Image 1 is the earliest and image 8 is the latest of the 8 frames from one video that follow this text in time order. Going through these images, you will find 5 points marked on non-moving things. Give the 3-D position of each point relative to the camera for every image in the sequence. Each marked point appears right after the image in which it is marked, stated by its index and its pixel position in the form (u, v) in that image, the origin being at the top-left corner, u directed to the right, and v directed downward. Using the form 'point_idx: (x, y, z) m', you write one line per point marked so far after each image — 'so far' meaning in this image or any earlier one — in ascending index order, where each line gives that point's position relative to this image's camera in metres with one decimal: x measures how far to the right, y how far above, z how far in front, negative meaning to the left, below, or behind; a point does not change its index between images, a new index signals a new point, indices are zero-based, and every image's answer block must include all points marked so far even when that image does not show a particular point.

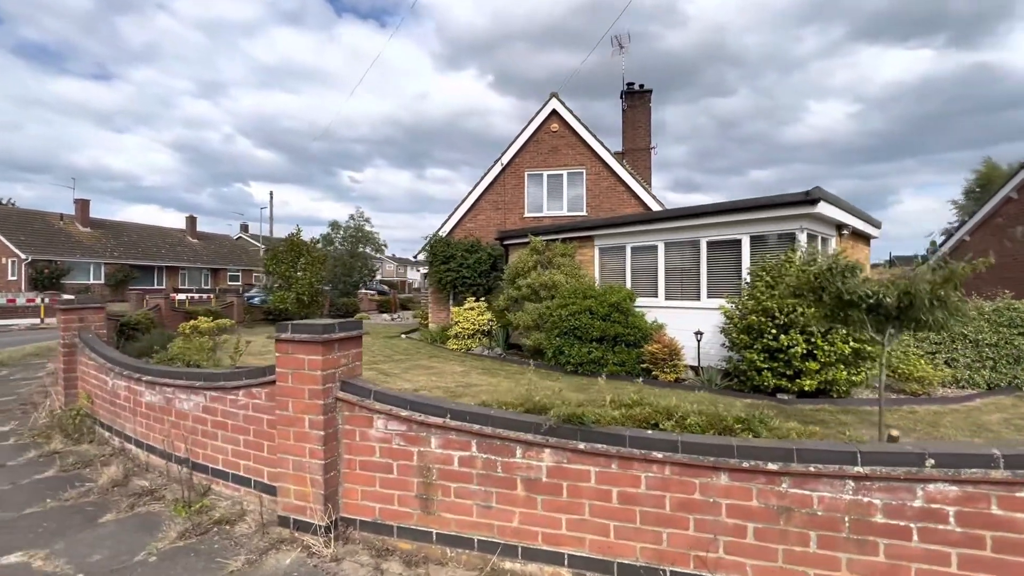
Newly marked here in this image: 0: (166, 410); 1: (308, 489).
0: (-2.6, -0.9, +3.5) m
1: (-1.1, -1.1, +2.6) m
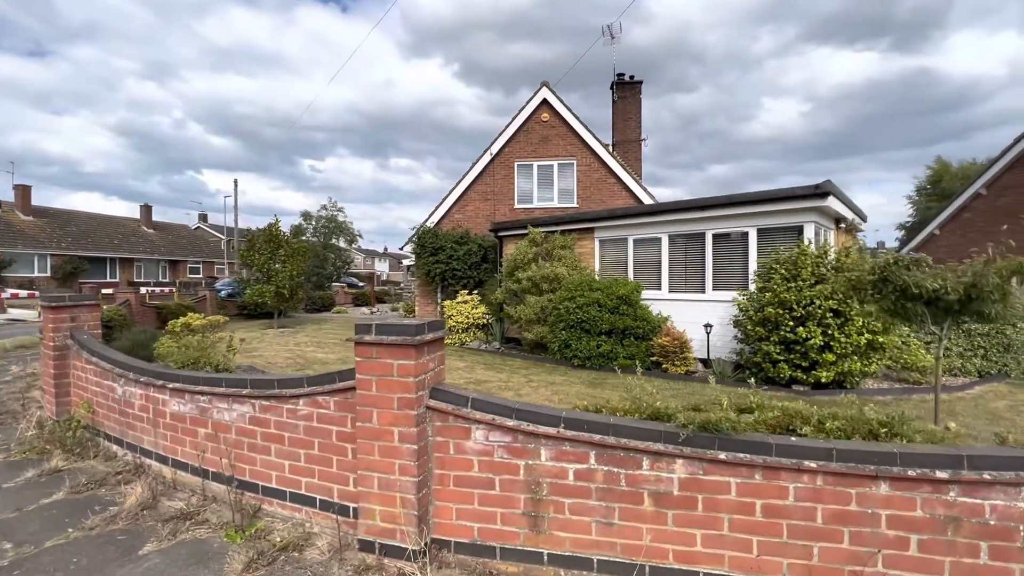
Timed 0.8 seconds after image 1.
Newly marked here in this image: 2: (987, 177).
0: (-2.0, -0.9, +3.1) m
1: (-0.6, -1.1, +2.3) m
2: (+13.0, +3.0, +12.8) m
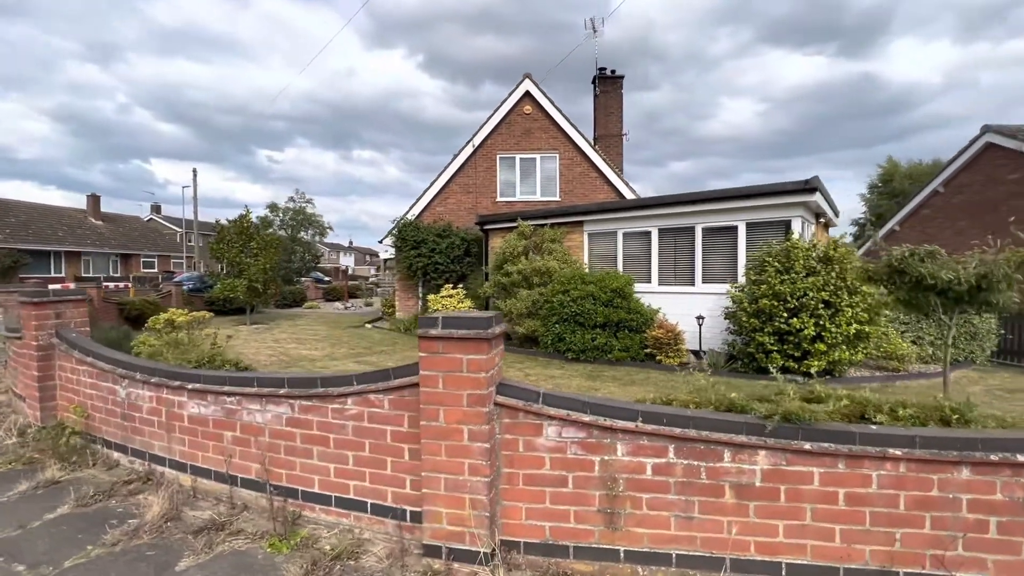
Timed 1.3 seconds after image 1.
0: (-1.7, -0.8, +2.8) m
1: (-0.2, -1.1, +2.2) m
2: (+12.5, +3.2, +13.6) m
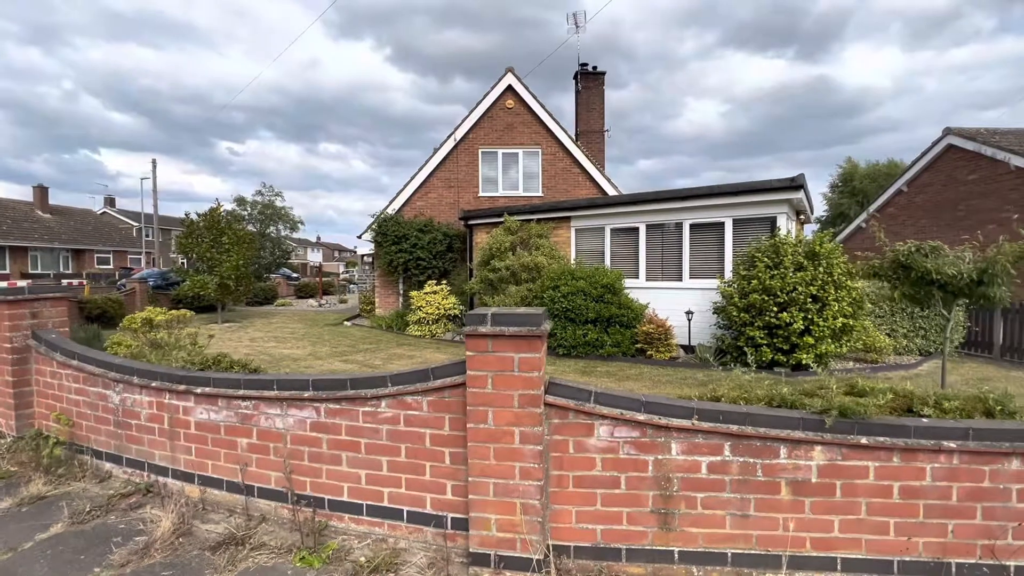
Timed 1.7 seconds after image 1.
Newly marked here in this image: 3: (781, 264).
0: (-1.5, -0.8, +2.6) m
1: (0.0, -1.0, +2.1) m
2: (+12.0, +3.4, +14.2) m
3: (+4.1, +0.4, +7.2) m
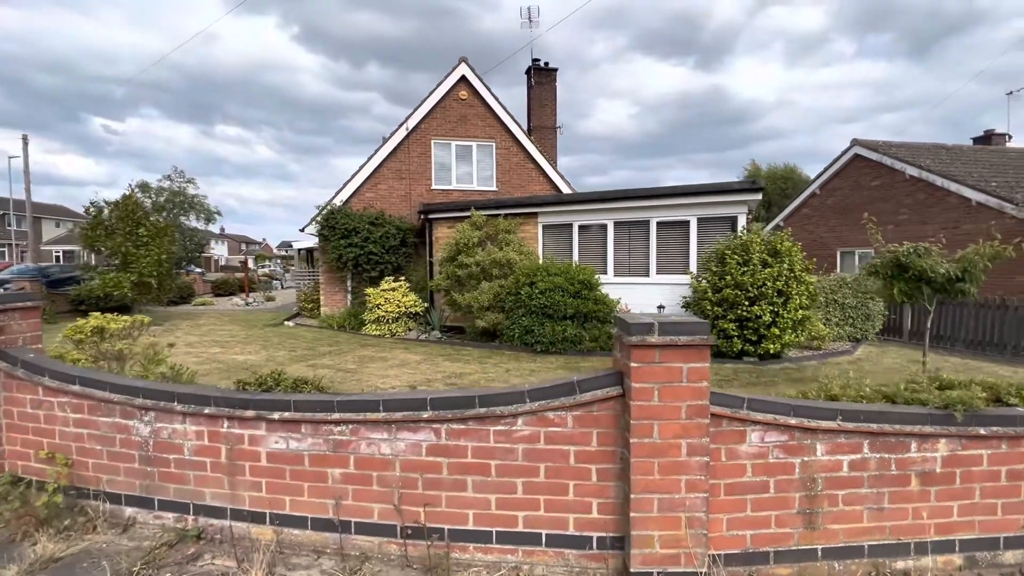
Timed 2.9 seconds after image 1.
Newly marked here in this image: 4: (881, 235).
0: (-0.9, -0.8, +2.3) m
1: (+0.7, -1.1, +2.0) m
2: (+10.5, +3.7, +16.0) m
3: (+3.9, +0.4, +7.7) m
4: (+11.0, +1.6, +13.9) m
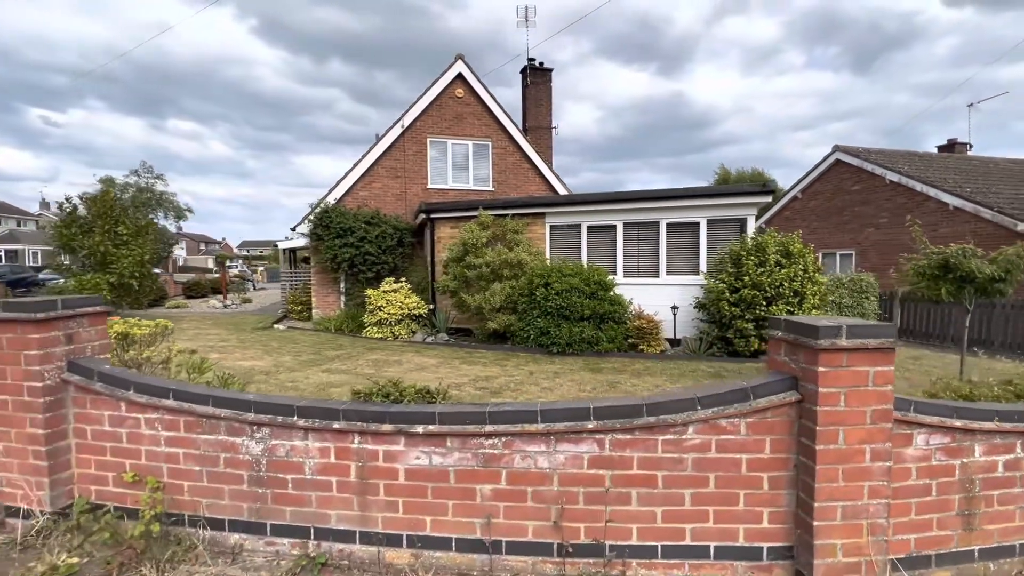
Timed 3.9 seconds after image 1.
0: (-0.1, -0.9, +2.1) m
1: (+1.5, -1.1, +2.0) m
2: (+10.2, +3.7, +16.6) m
3: (+4.3, +0.4, +7.9) m
4: (+10.9, +1.6, +14.6) m
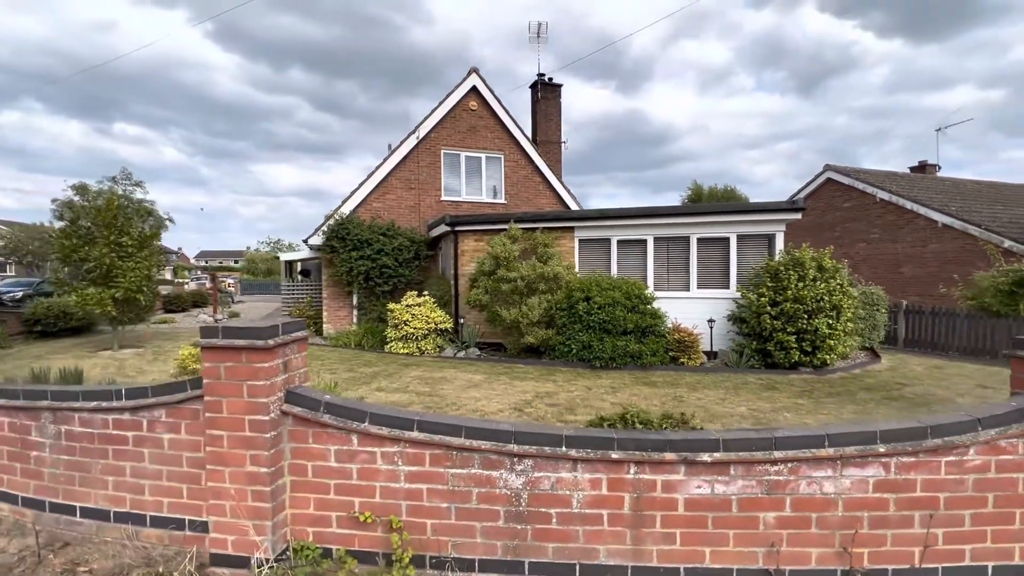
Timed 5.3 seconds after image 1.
0: (+1.1, -1.0, +2.1) m
1: (+2.8, -1.2, +2.1) m
2: (+10.4, +3.2, +17.3) m
3: (+5.1, +0.2, +8.2) m
4: (+11.2, +1.2, +15.4) m
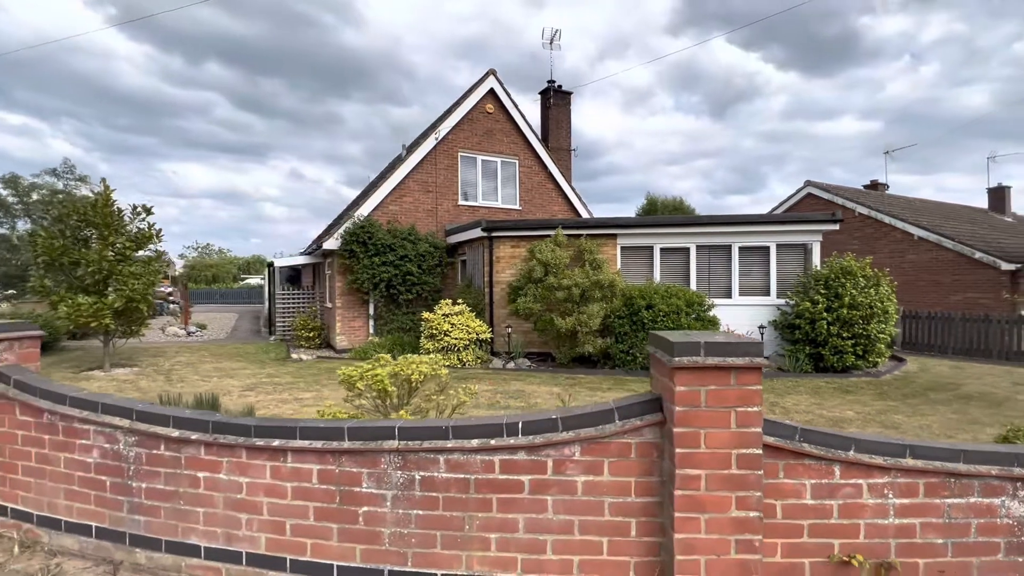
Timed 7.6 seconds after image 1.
0: (+3.2, -1.0, +2.0) m
1: (+4.9, -1.2, +2.2) m
2: (+10.3, +2.9, +18.5) m
3: (+6.3, +0.1, +8.6) m
4: (+11.4, +0.9, +16.6) m
